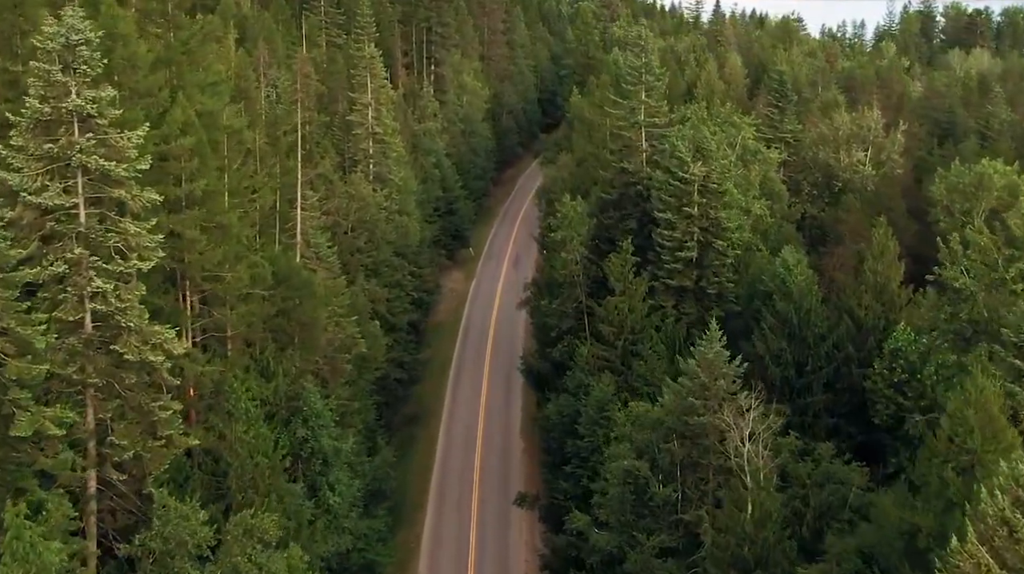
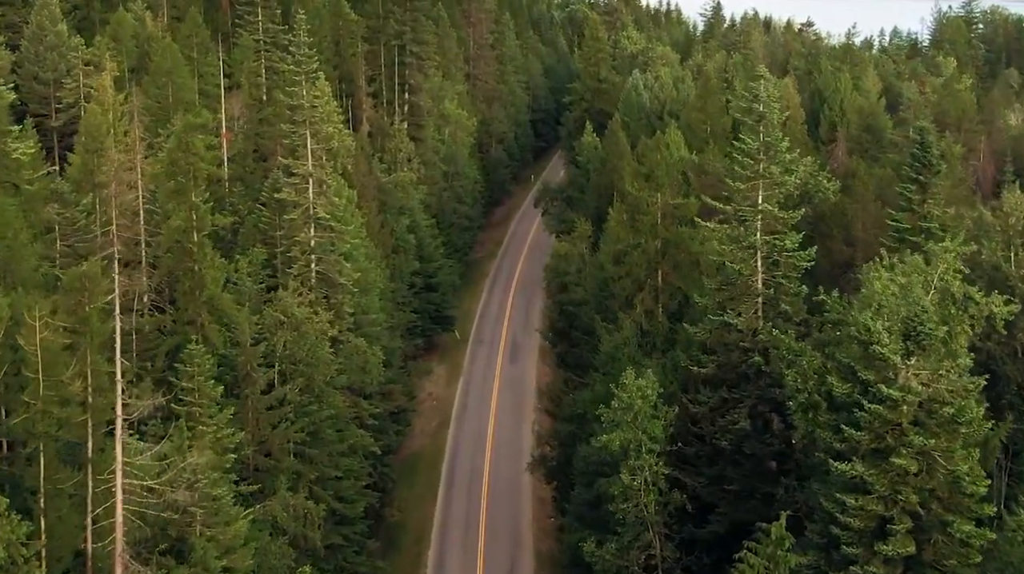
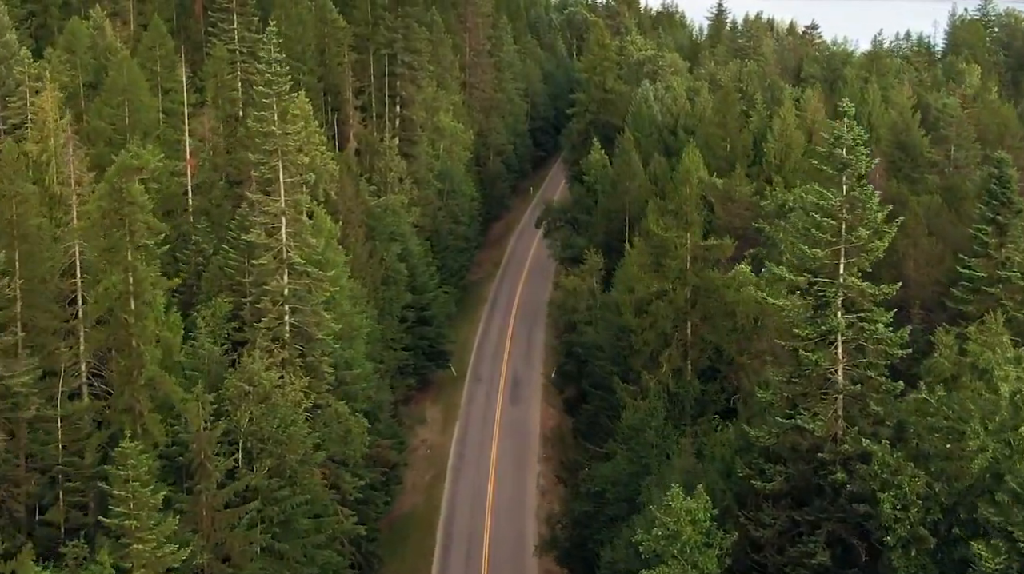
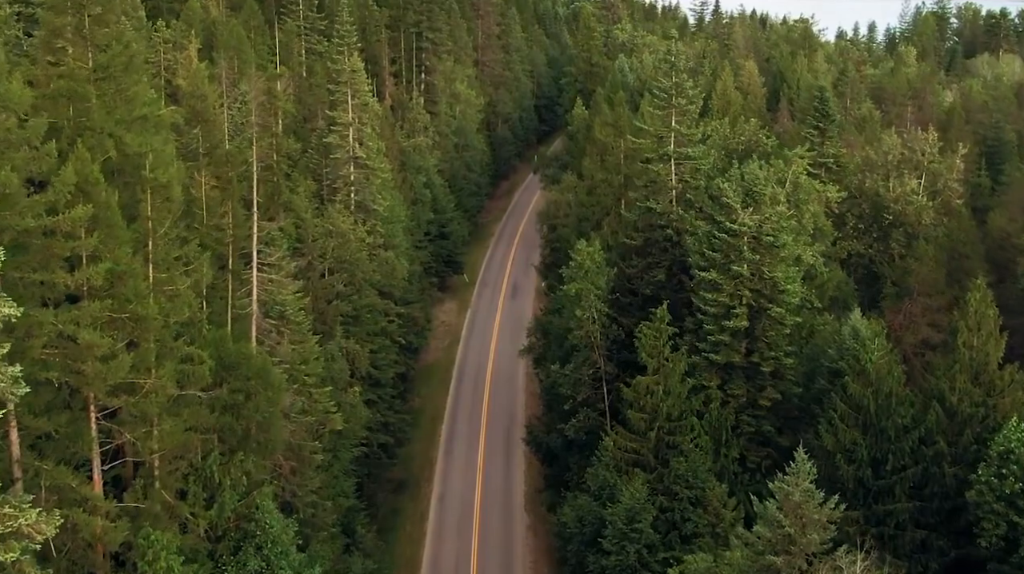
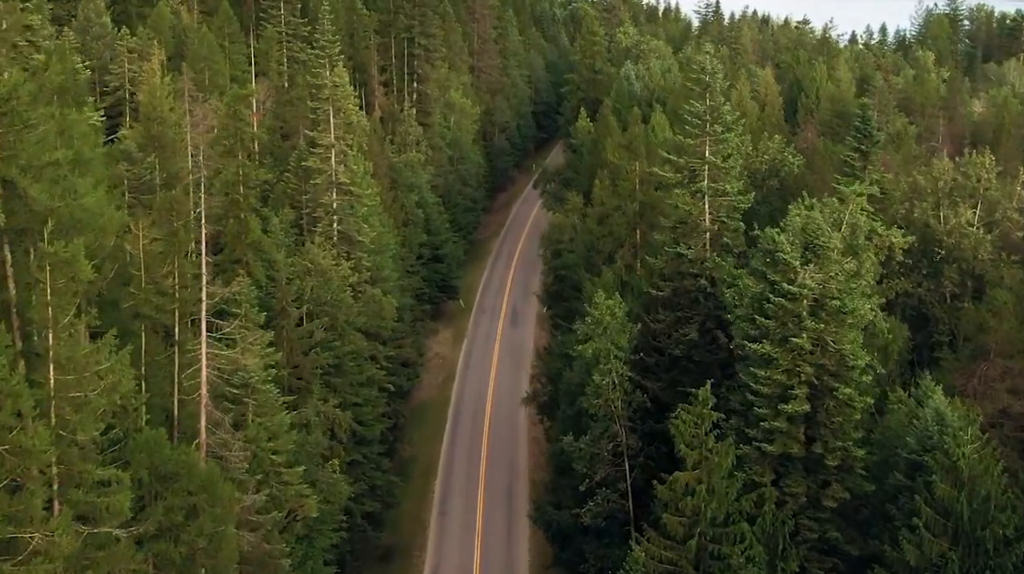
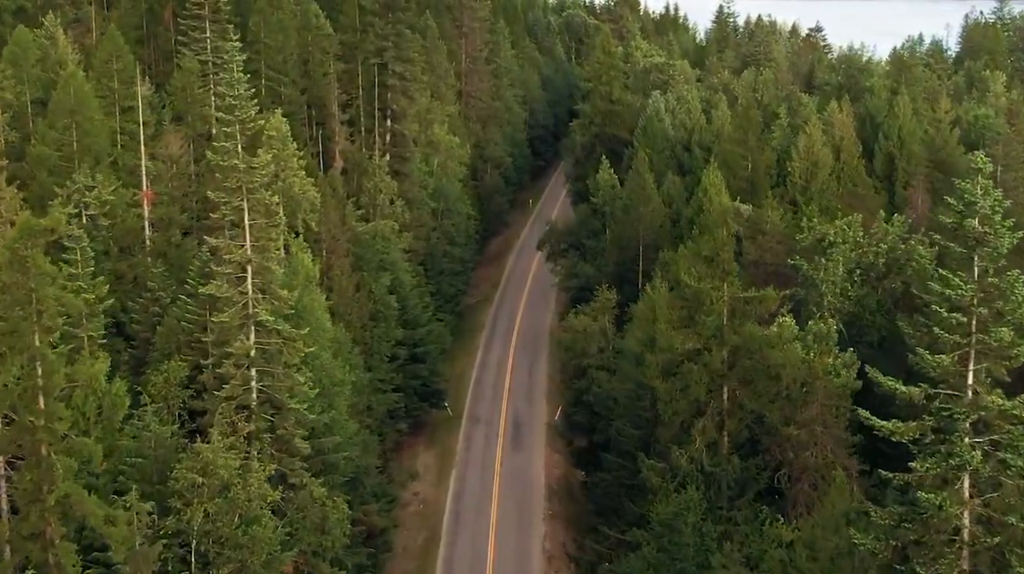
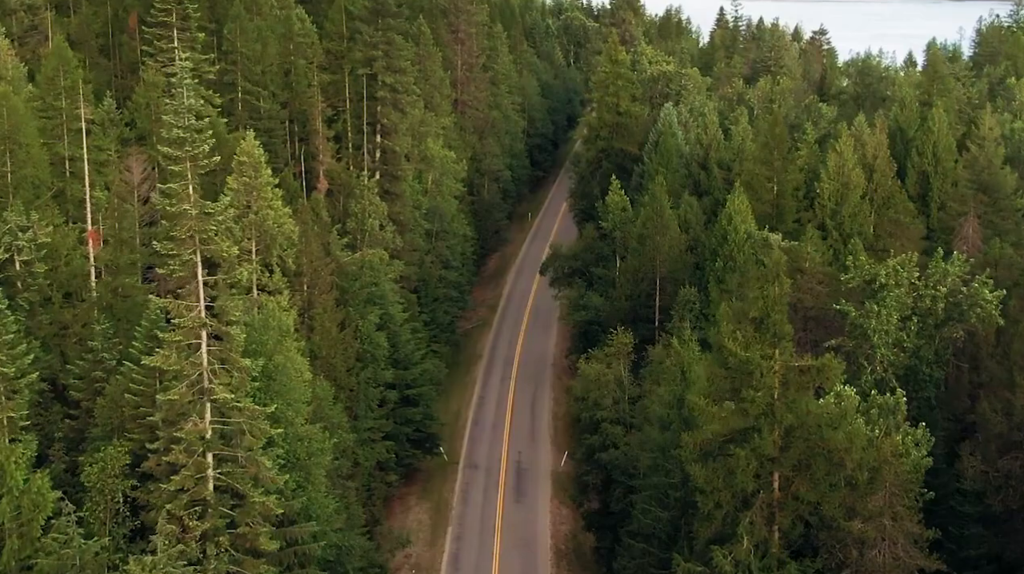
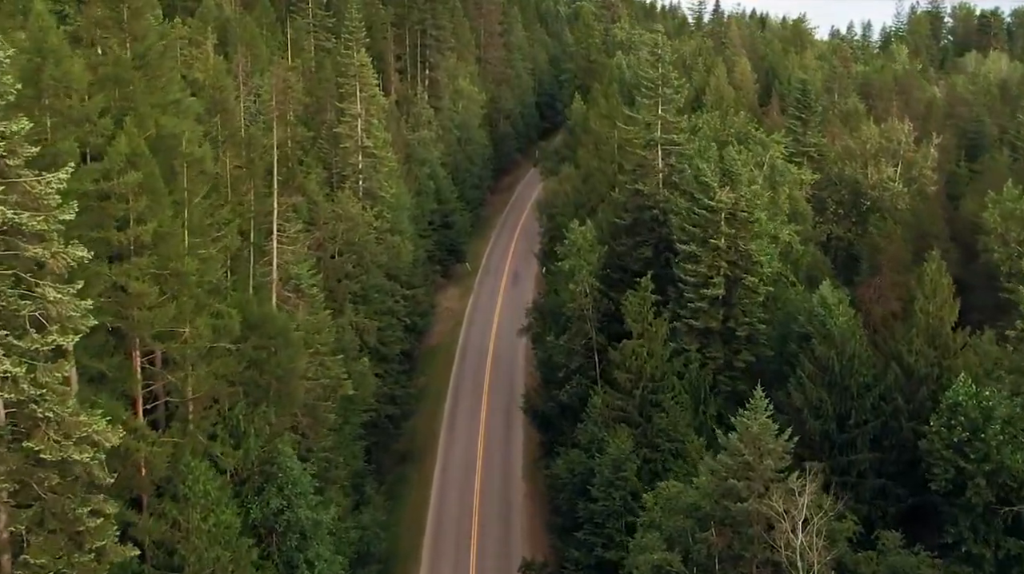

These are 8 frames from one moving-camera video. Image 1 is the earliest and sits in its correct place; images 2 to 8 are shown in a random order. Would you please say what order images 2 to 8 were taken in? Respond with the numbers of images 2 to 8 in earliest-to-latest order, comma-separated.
8, 4, 5, 2, 3, 6, 7
